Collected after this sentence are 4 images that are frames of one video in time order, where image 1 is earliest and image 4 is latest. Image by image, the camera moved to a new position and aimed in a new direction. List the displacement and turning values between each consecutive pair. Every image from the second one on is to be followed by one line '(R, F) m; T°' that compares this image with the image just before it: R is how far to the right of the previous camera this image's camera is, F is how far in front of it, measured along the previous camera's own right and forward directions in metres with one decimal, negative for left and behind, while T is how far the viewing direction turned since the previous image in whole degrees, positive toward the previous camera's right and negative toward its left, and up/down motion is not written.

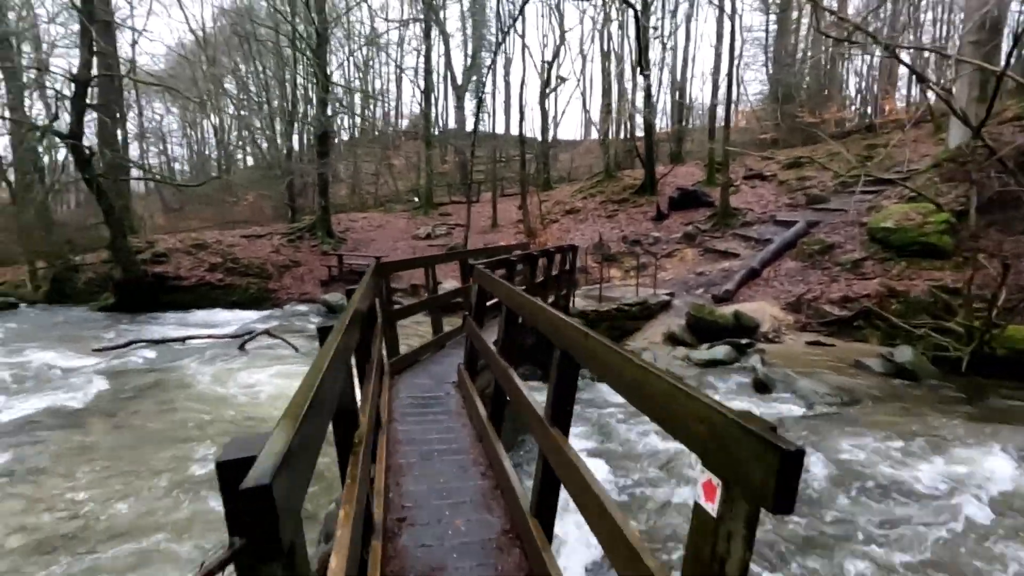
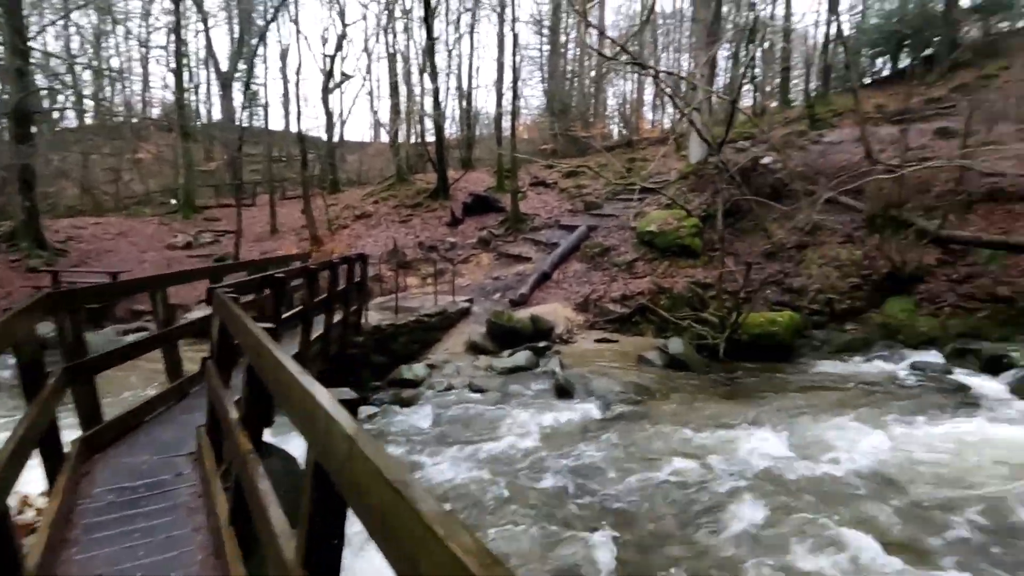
(+0.2, +0.7) m; +21°
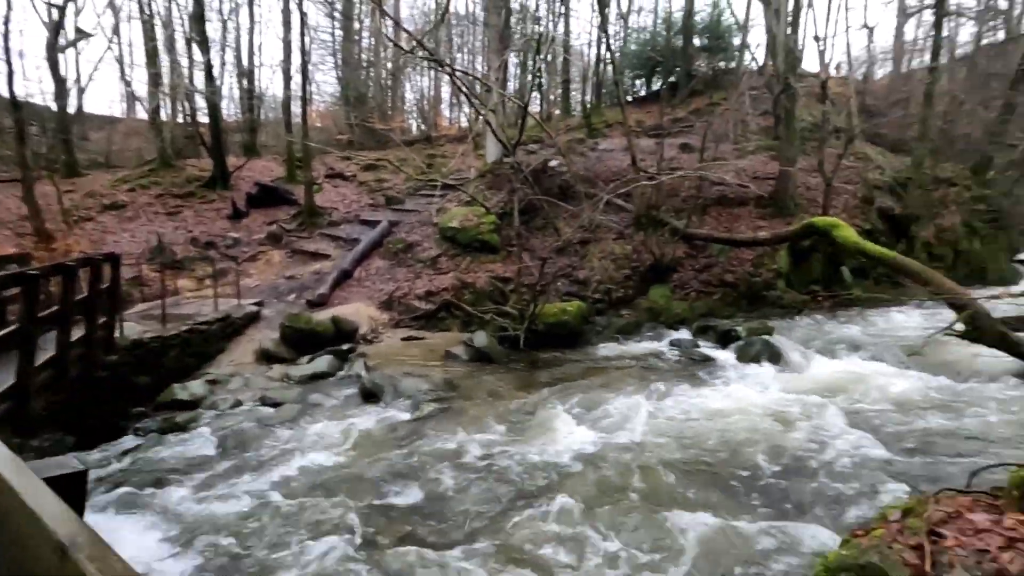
(0.0, +0.1) m; +21°
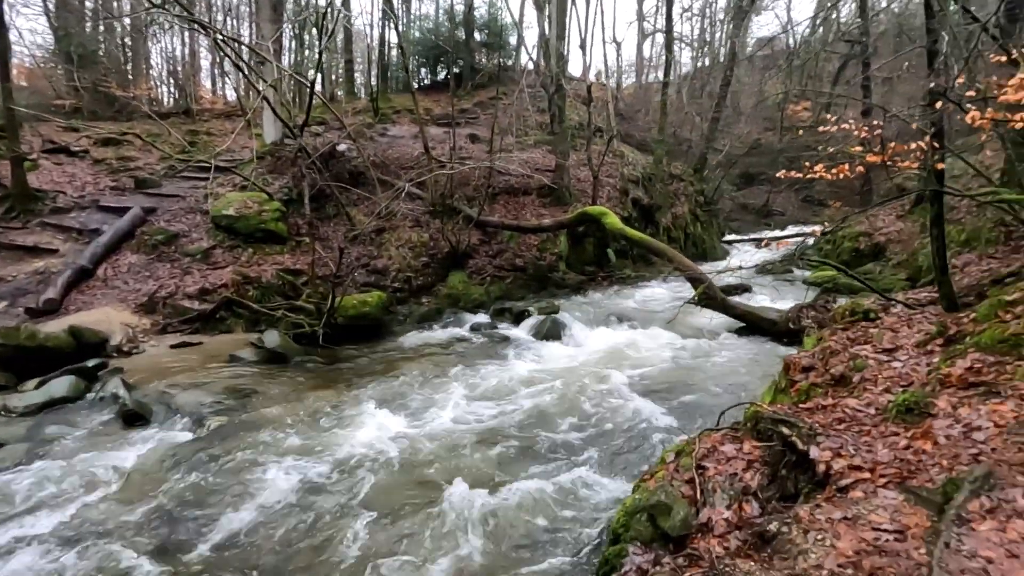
(-0.1, +0.1) m; +22°
